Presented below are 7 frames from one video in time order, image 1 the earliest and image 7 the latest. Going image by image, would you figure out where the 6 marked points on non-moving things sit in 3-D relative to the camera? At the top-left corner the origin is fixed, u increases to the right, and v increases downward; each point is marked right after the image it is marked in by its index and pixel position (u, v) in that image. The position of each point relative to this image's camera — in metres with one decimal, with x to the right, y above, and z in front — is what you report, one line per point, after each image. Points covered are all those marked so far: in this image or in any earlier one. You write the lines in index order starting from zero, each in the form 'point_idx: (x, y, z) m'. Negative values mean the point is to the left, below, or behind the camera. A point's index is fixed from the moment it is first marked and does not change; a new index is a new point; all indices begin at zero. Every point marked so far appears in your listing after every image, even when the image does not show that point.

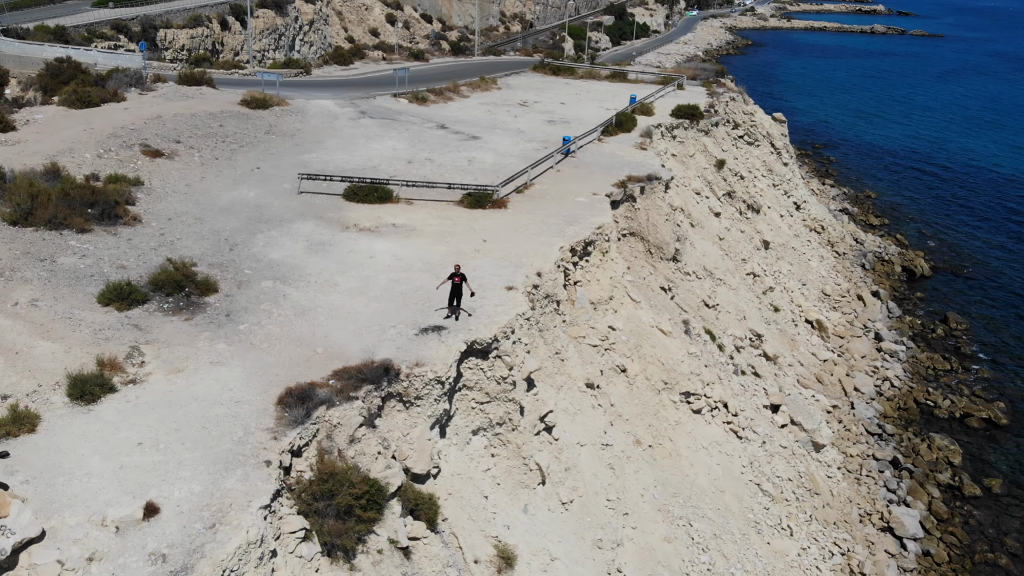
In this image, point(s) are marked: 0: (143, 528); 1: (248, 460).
0: (-5.0, -3.3, +12.7) m
1: (-3.9, -2.6, +14.2) m
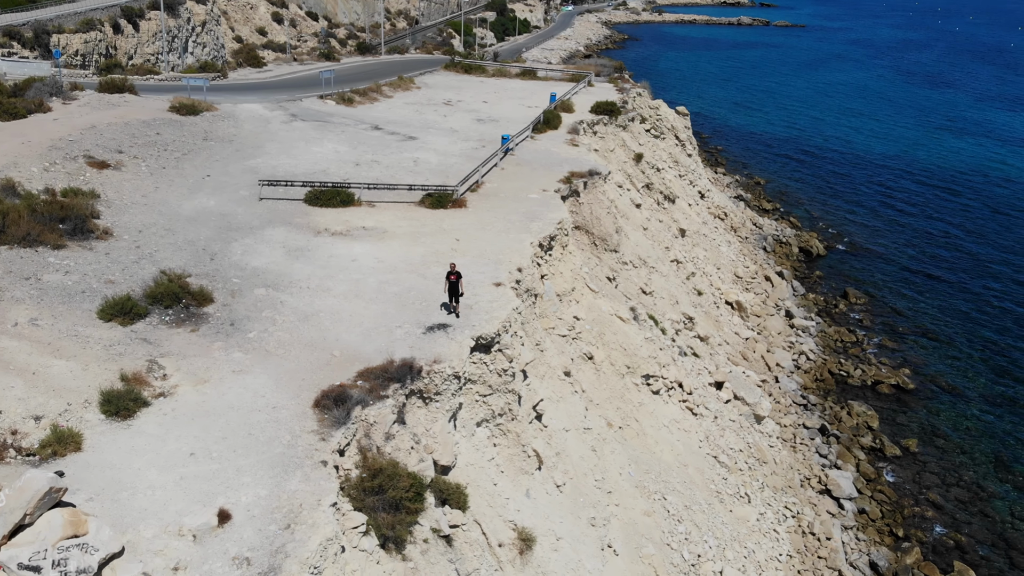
0: (-4.0, -3.5, +13.0) m
1: (-3.2, -2.7, +14.6) m
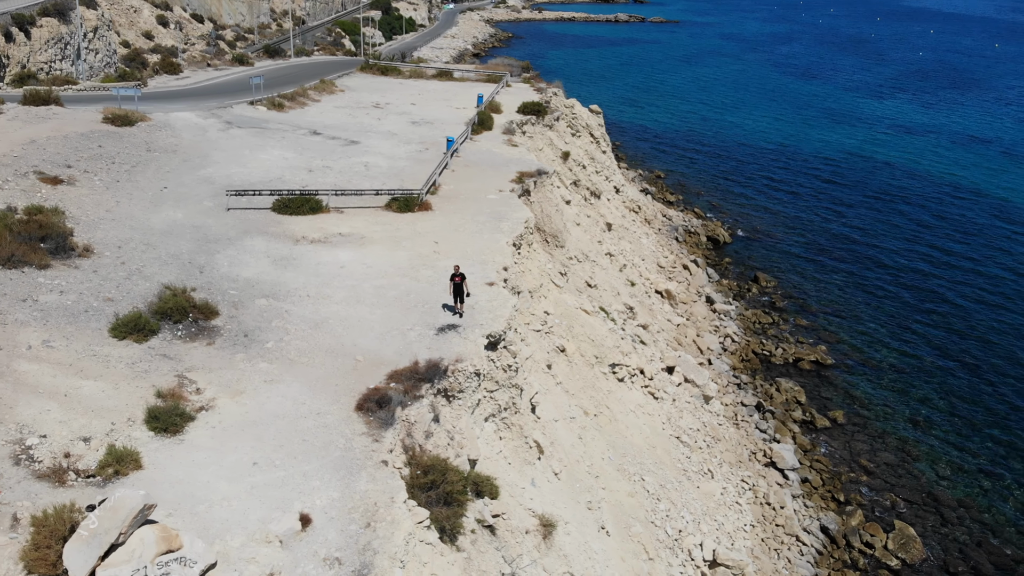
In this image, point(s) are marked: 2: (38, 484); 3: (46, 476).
0: (-2.9, -3.6, +13.4) m
1: (-2.3, -2.8, +15.1) m
2: (-7.0, -2.9, +13.7) m
3: (-7.0, -2.8, +13.9) m
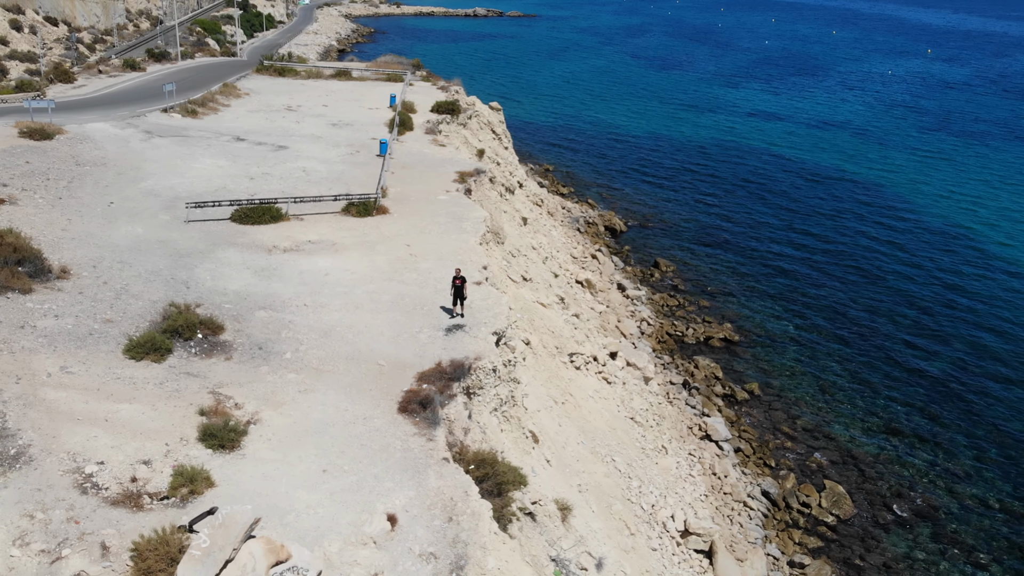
0: (-1.7, -3.7, +13.9) m
1: (-1.4, -2.9, +15.6) m
2: (-5.8, -3.3, +13.6) m
3: (-5.8, -3.2, +13.8) m
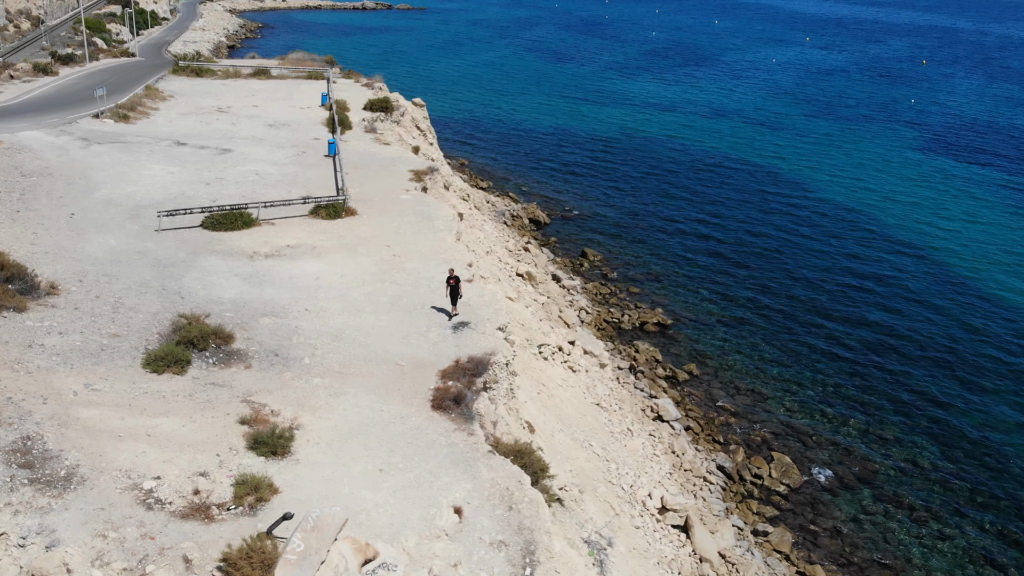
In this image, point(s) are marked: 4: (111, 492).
0: (-0.7, -3.7, +14.4) m
1: (-0.6, -2.9, +16.1) m
2: (-4.8, -3.5, +13.6) m
3: (-4.8, -3.4, +13.8) m
4: (-6.1, -3.1, +14.1) m
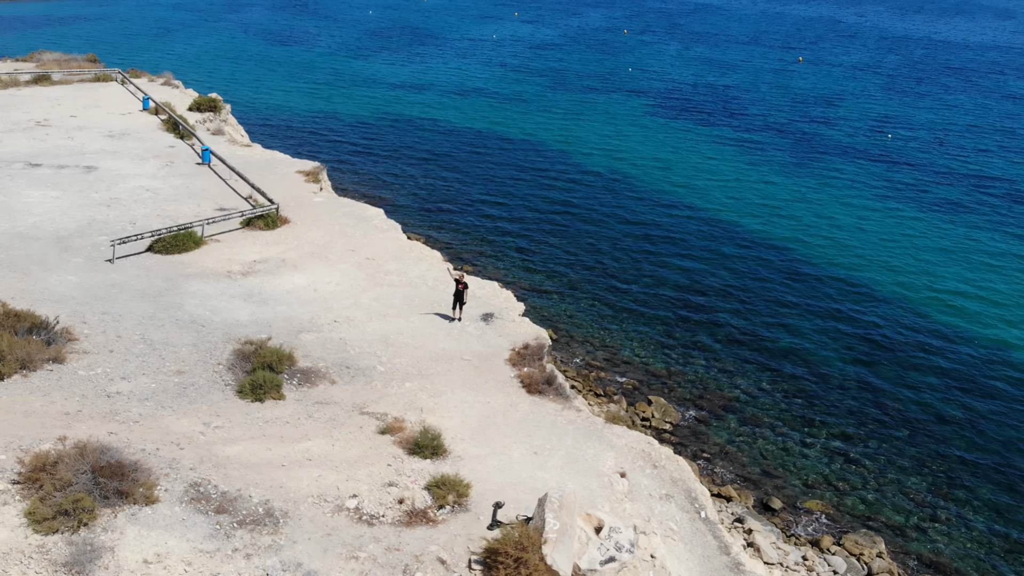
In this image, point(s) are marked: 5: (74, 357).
0: (+2.2, -3.5, +16.2) m
1: (+1.6, -2.7, +17.8) m
2: (-1.5, -3.7, +14.2) m
3: (-1.6, -3.7, +14.4) m
4: (-2.9, -3.6, +14.2) m
5: (-8.6, -1.4, +18.0) m
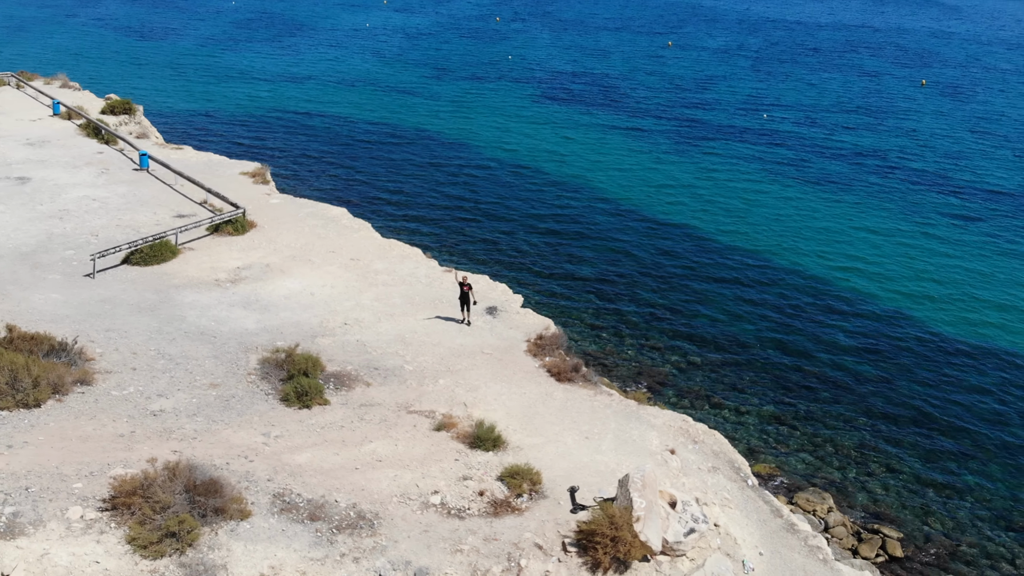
0: (+3.2, -3.2, +17.1) m
1: (+2.4, -2.4, +18.7) m
2: (-0.1, -3.7, +14.7) m
3: (-0.2, -3.6, +14.9) m
4: (-1.6, -3.6, +14.5) m
5: (-7.8, -1.7, +17.5) m
